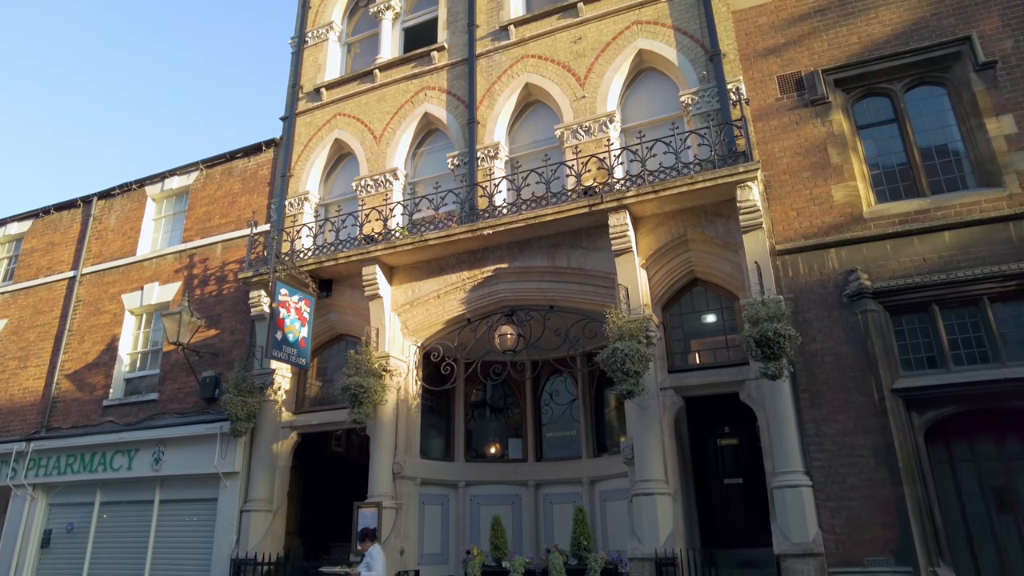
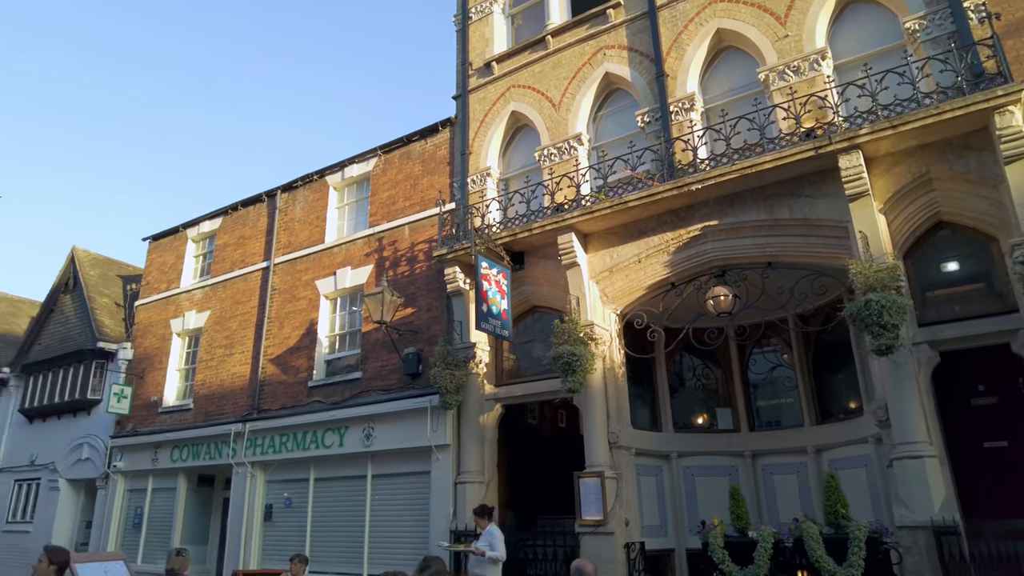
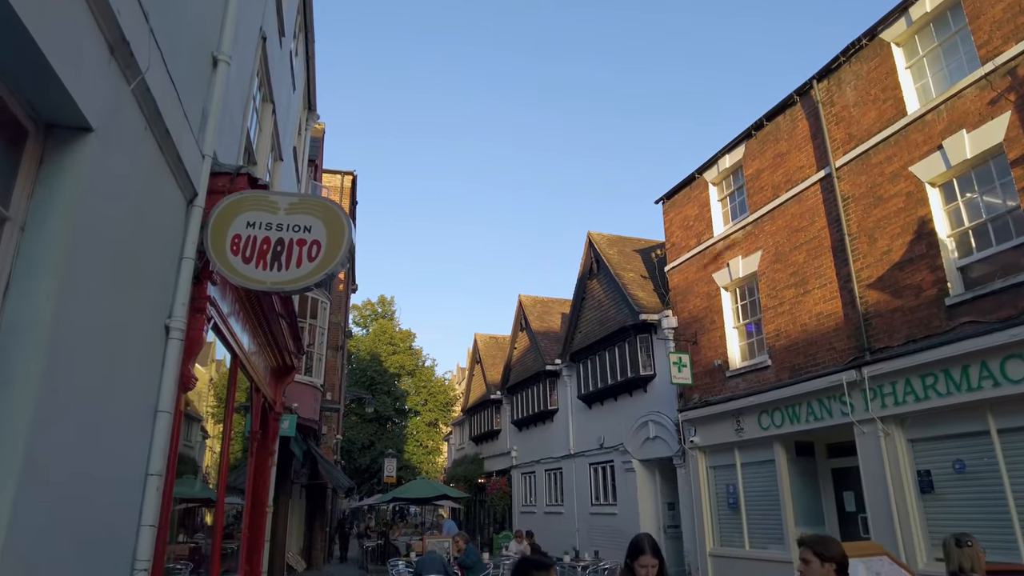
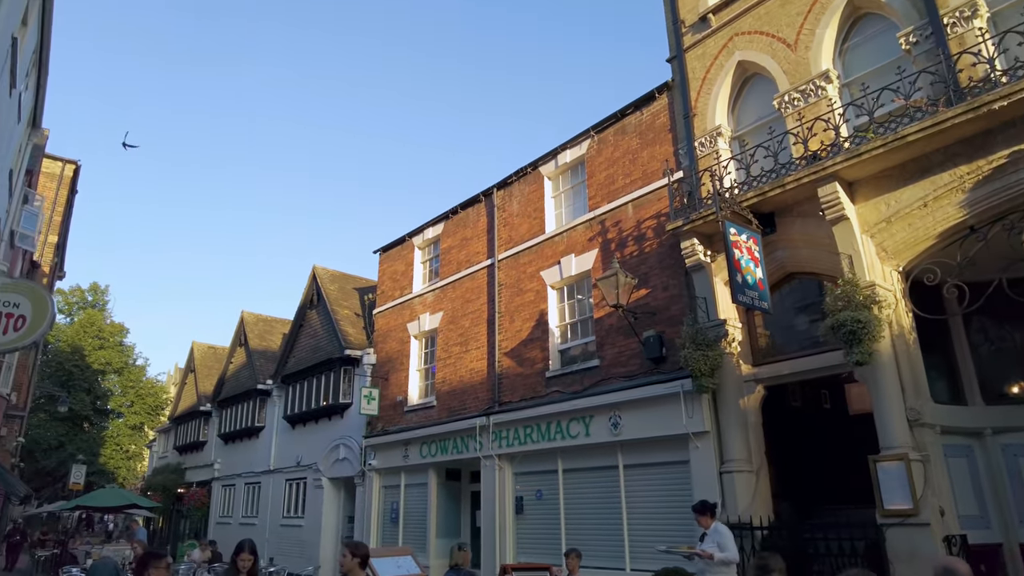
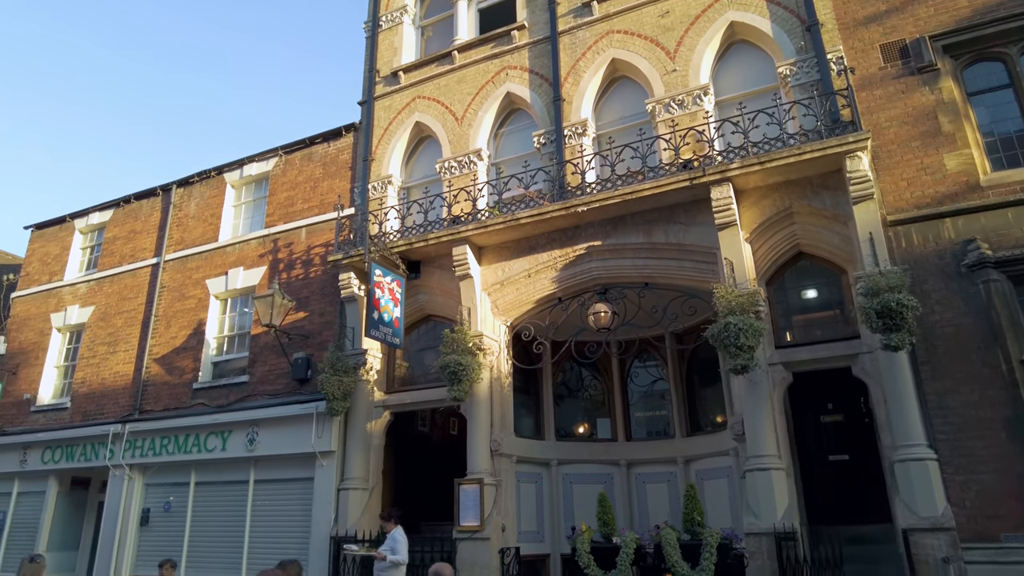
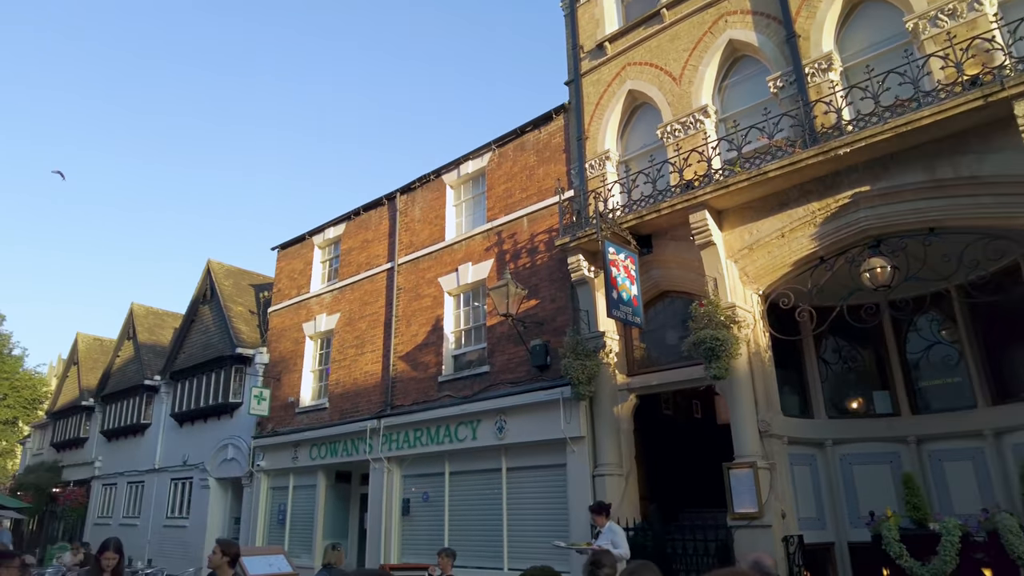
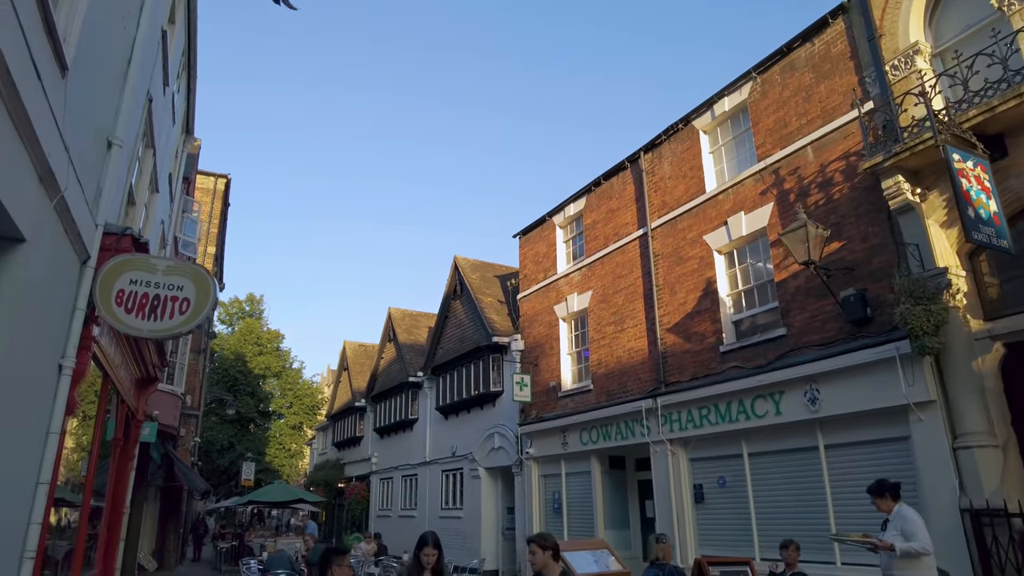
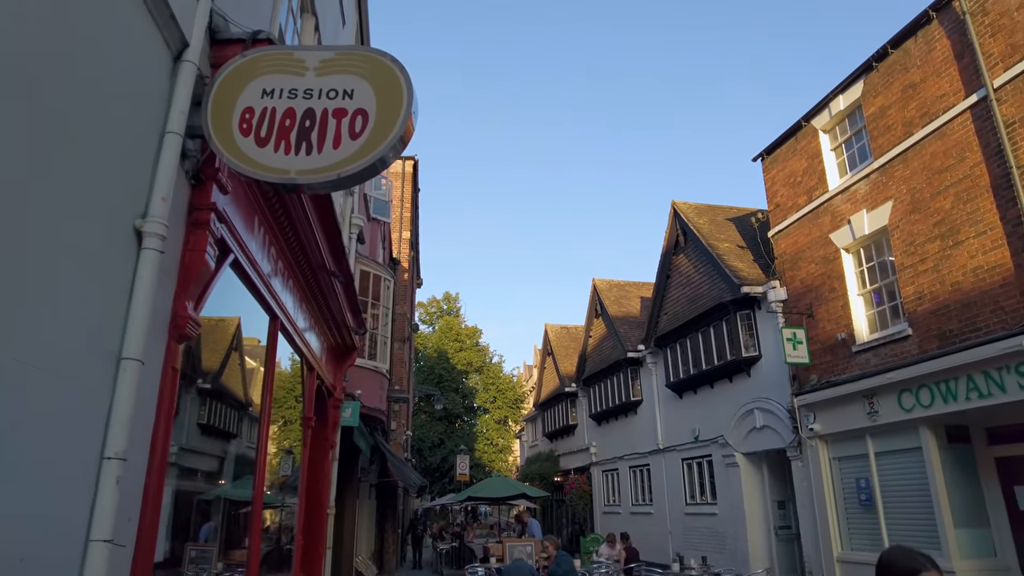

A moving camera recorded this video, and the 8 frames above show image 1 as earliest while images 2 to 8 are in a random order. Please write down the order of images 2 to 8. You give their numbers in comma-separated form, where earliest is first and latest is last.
5, 2, 6, 4, 7, 3, 8
